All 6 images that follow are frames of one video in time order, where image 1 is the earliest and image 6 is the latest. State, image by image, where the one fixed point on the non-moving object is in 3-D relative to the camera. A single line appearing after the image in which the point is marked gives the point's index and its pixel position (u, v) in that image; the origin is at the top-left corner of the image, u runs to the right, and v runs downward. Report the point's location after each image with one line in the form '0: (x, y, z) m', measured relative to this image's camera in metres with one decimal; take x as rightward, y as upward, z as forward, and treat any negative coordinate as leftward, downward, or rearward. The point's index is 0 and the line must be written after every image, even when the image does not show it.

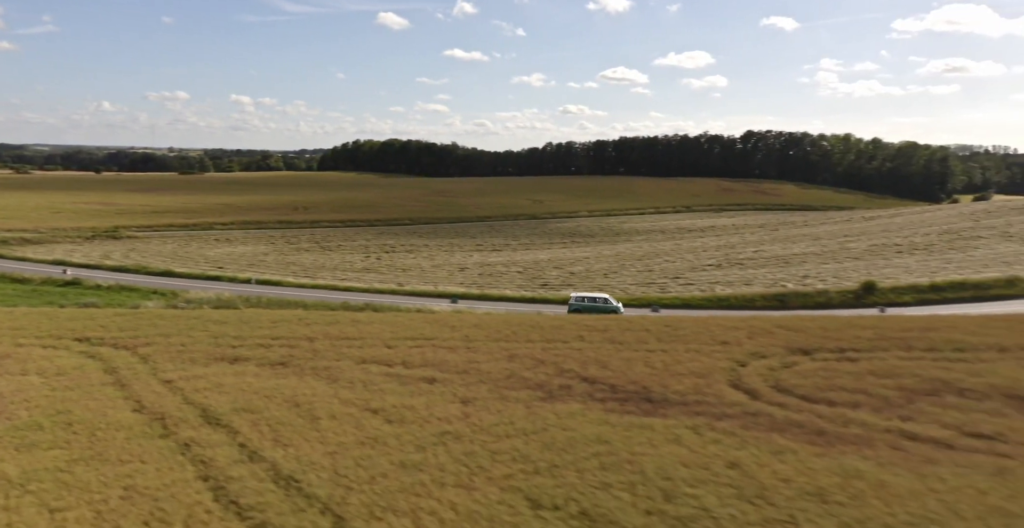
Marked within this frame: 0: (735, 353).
0: (+6.5, -2.6, +19.2) m
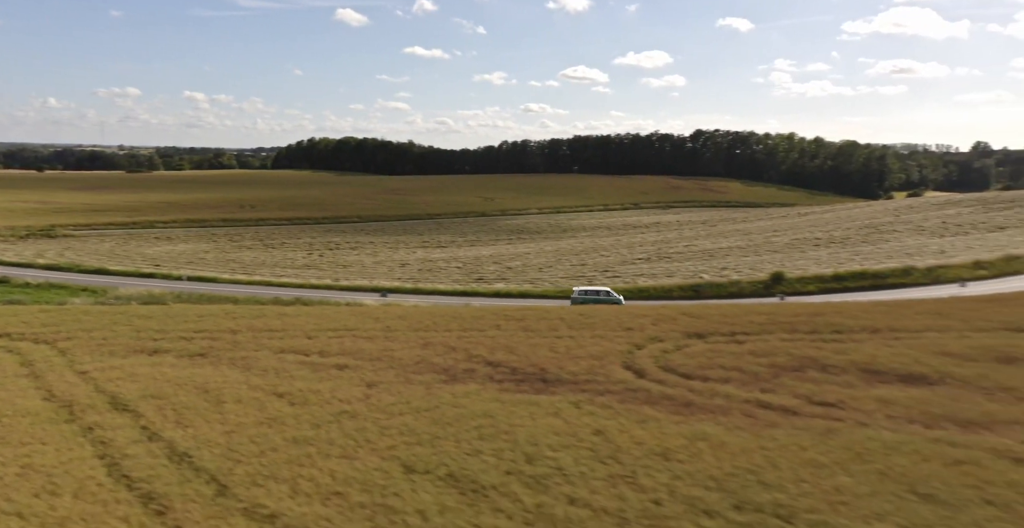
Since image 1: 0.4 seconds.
0: (+3.8, -2.3, +20.5) m
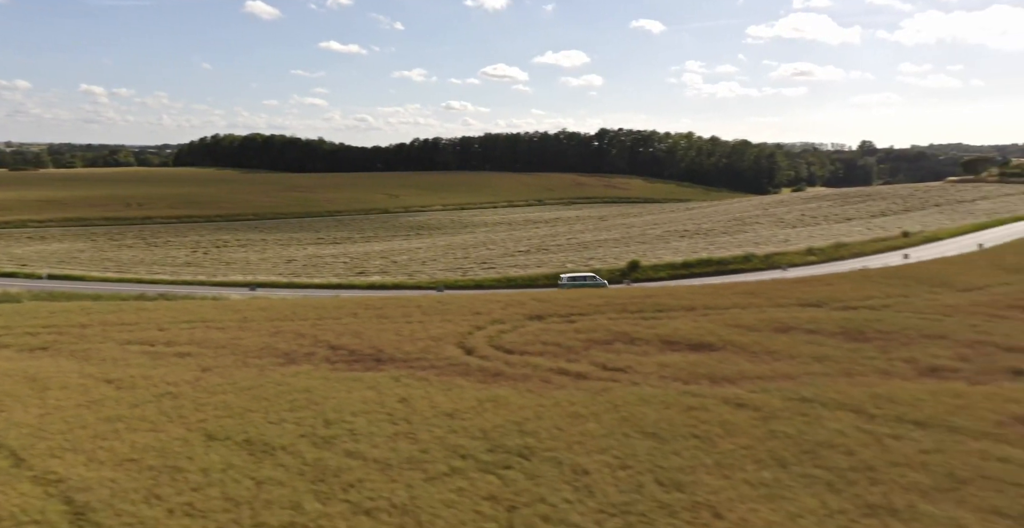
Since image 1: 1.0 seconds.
0: (-1.1, -1.9, +22.1) m
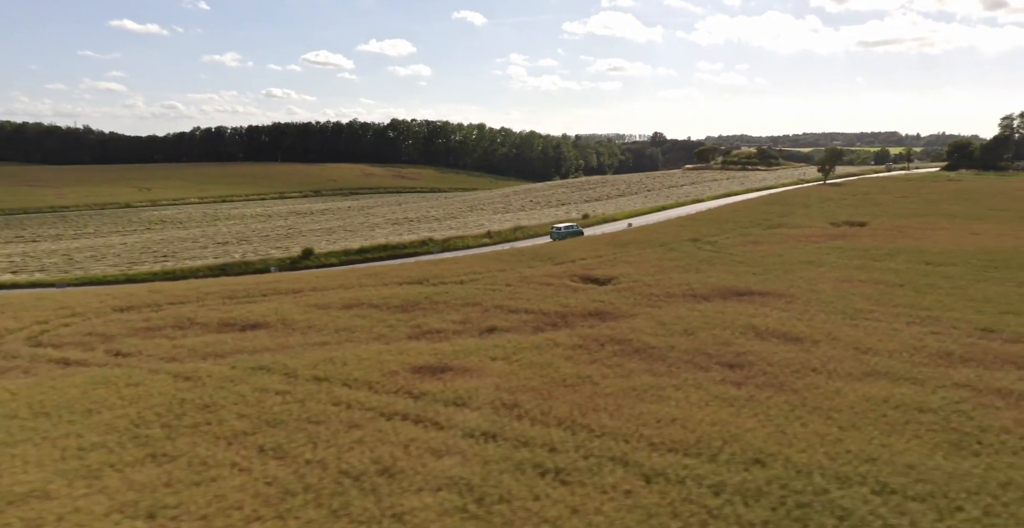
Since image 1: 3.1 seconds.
0: (-14.9, -1.7, +21.3) m
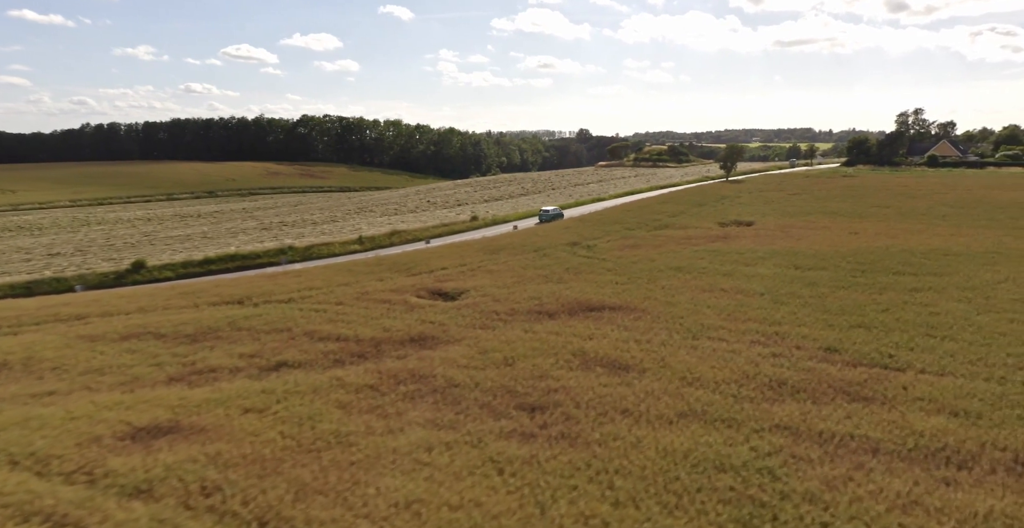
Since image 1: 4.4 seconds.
0: (-20.0, -2.5, +16.9) m
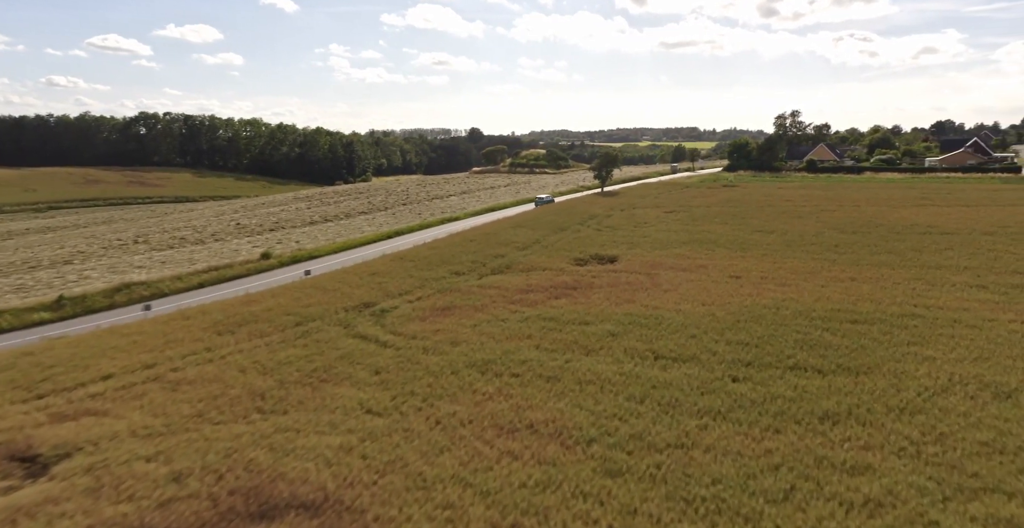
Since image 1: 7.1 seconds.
0: (-25.7, -5.7, +3.6) m
